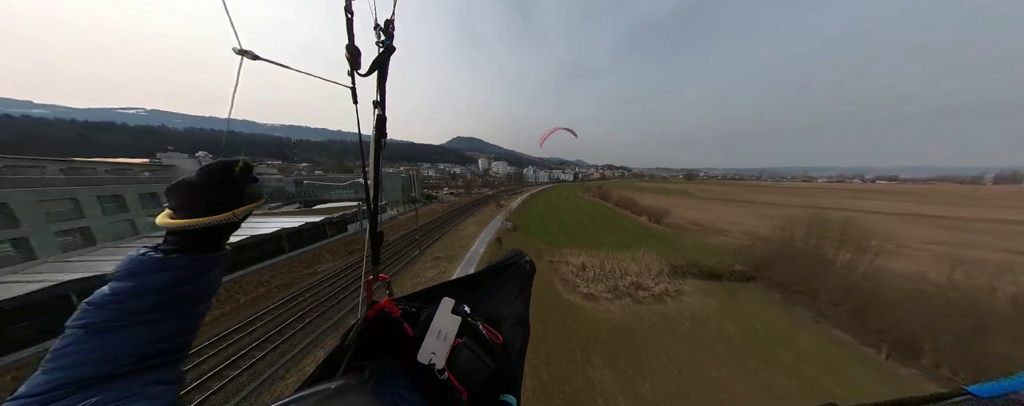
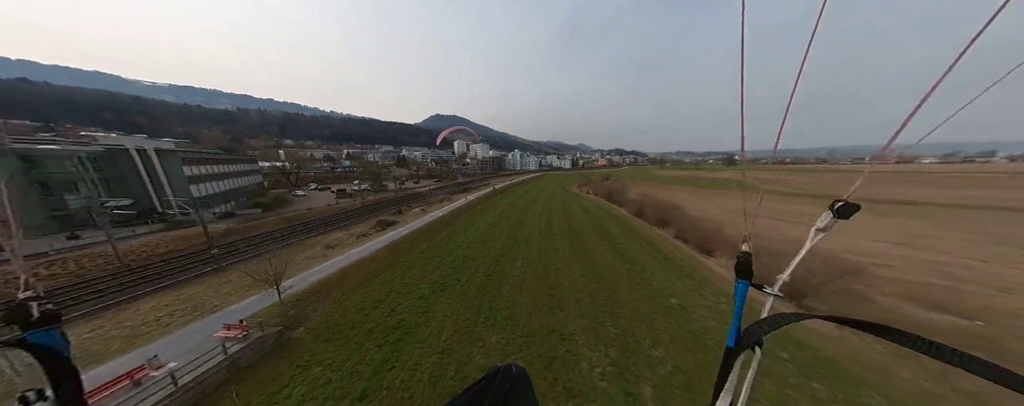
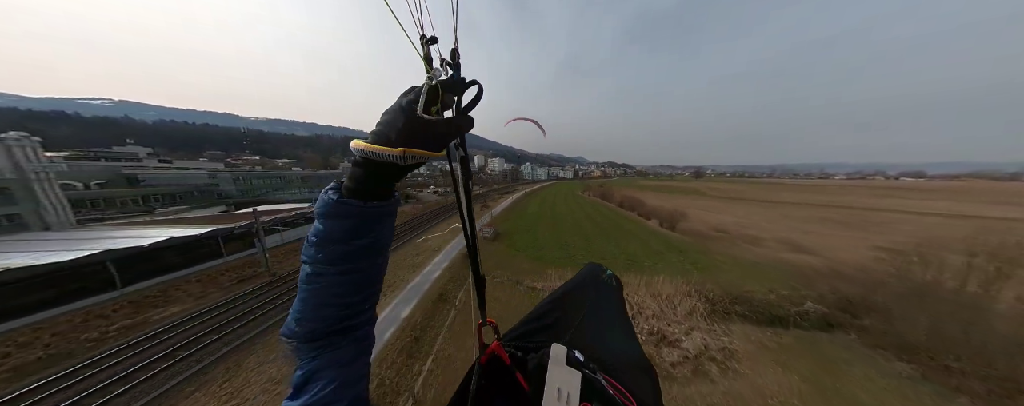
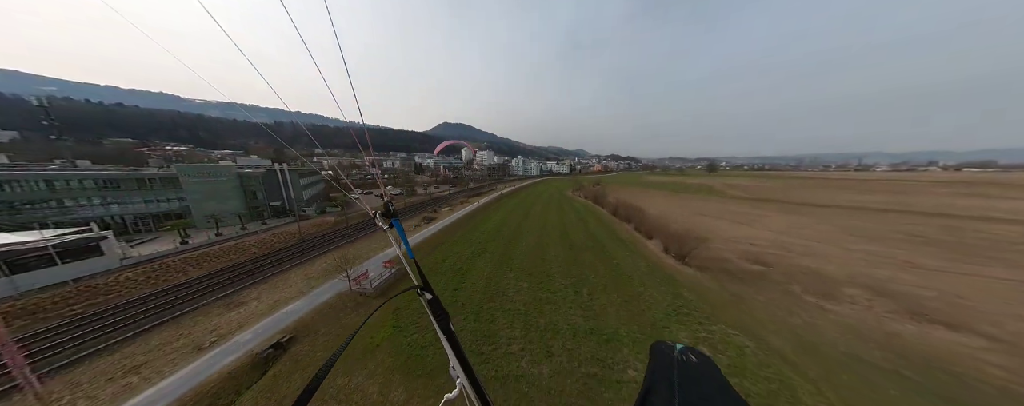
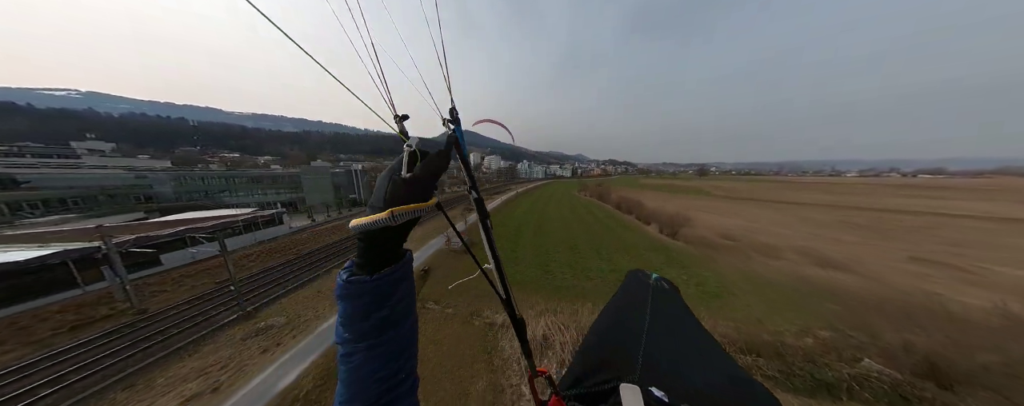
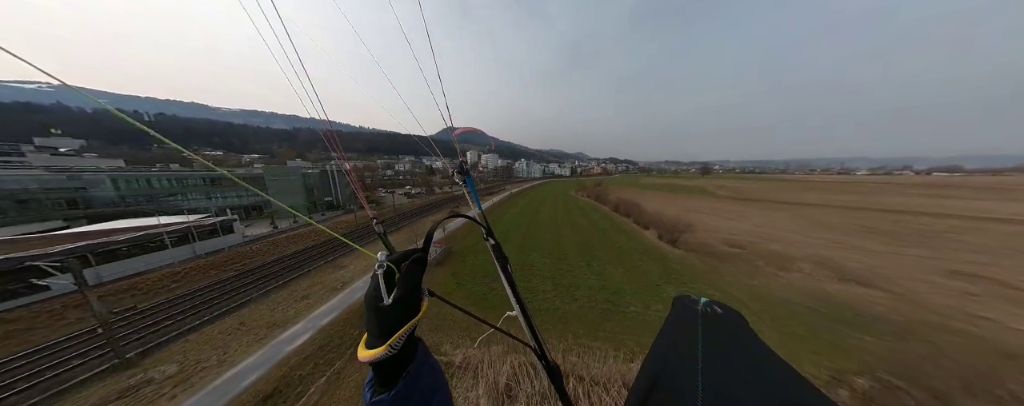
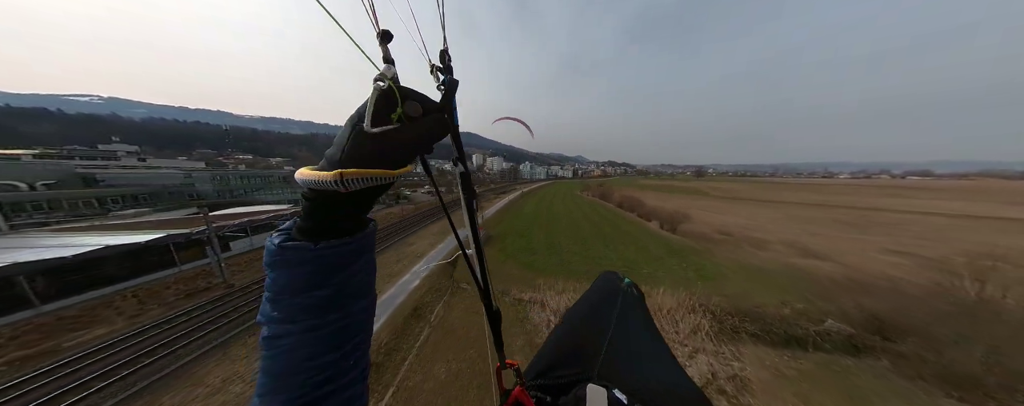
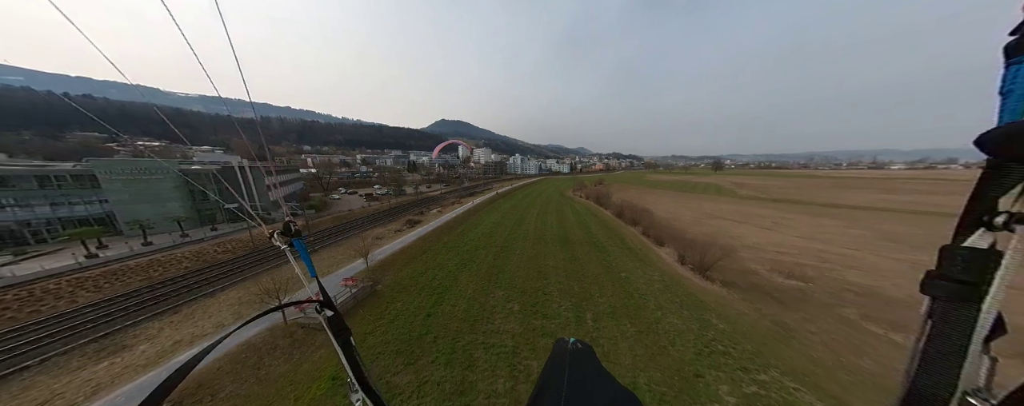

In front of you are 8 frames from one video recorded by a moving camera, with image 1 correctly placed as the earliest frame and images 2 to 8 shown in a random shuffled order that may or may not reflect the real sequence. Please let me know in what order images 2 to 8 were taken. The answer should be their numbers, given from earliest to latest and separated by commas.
3, 7, 5, 6, 4, 8, 2
